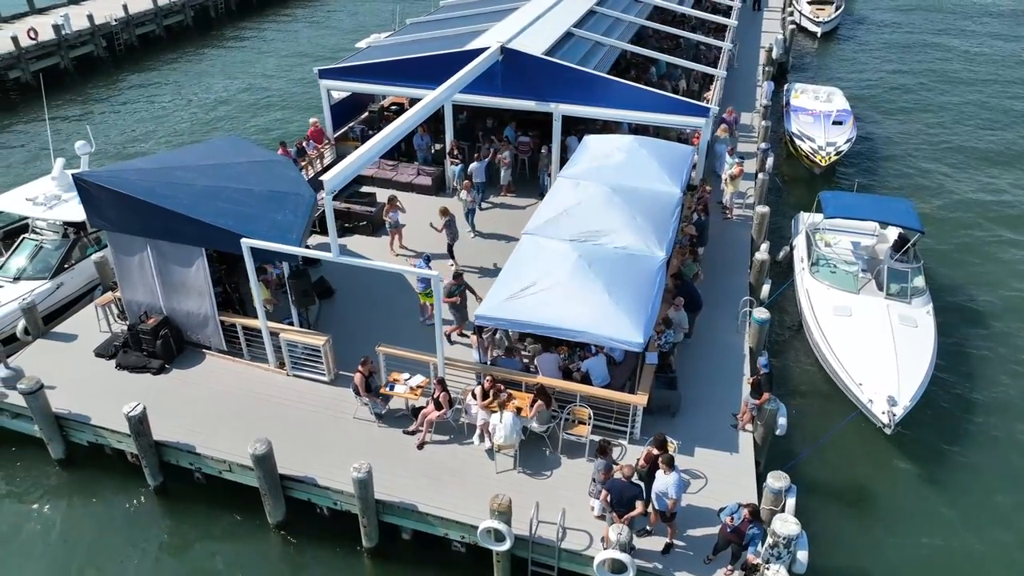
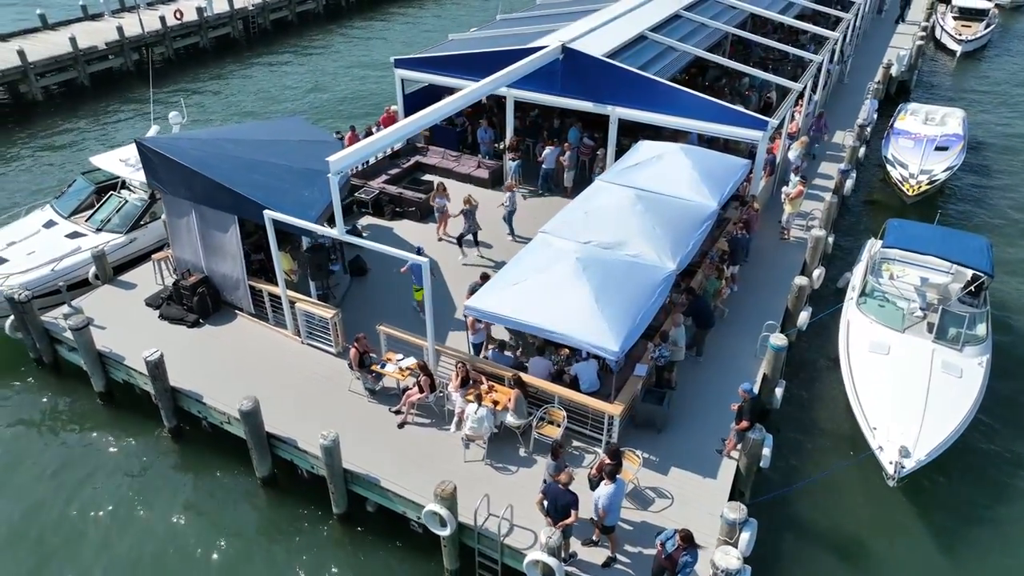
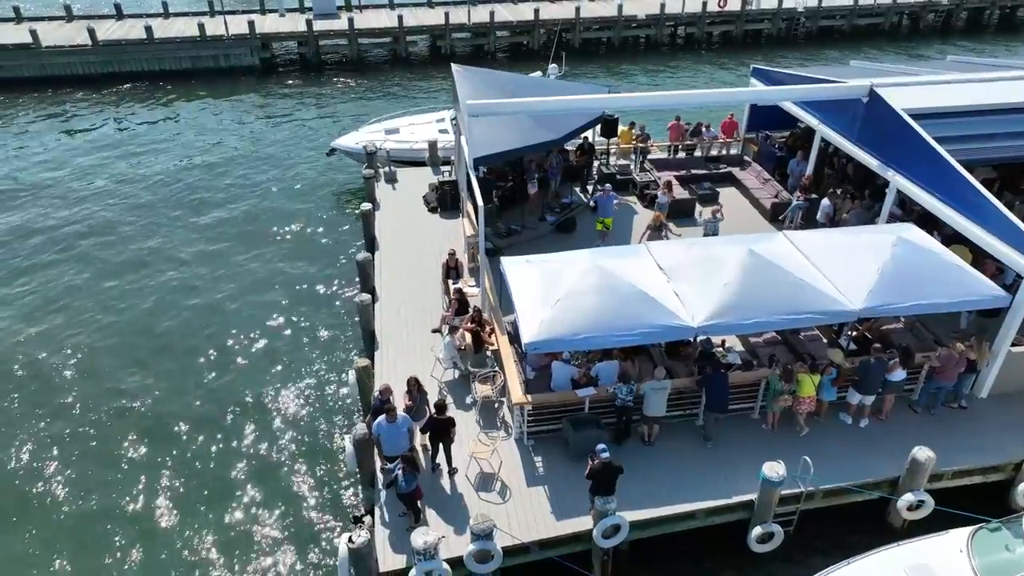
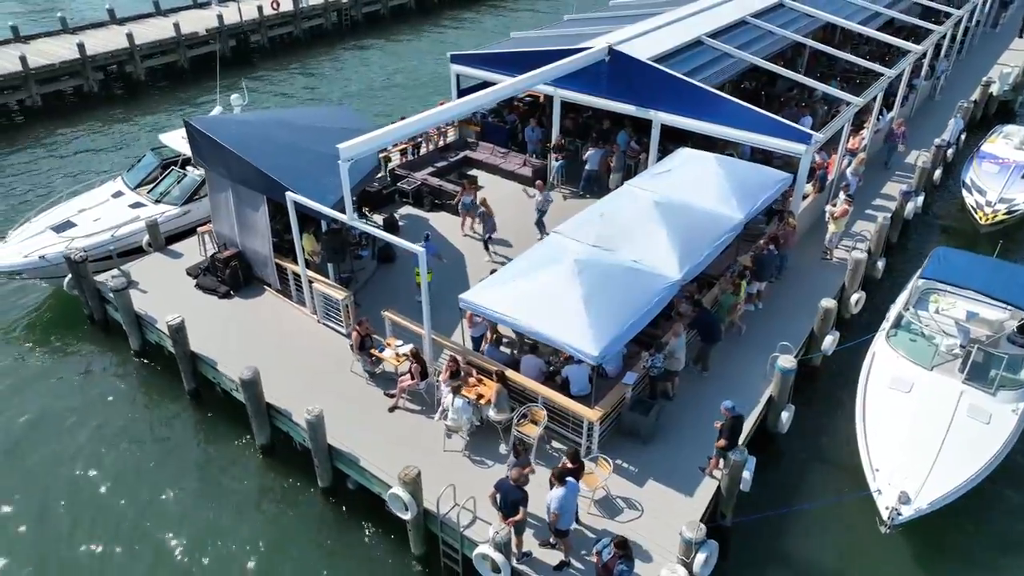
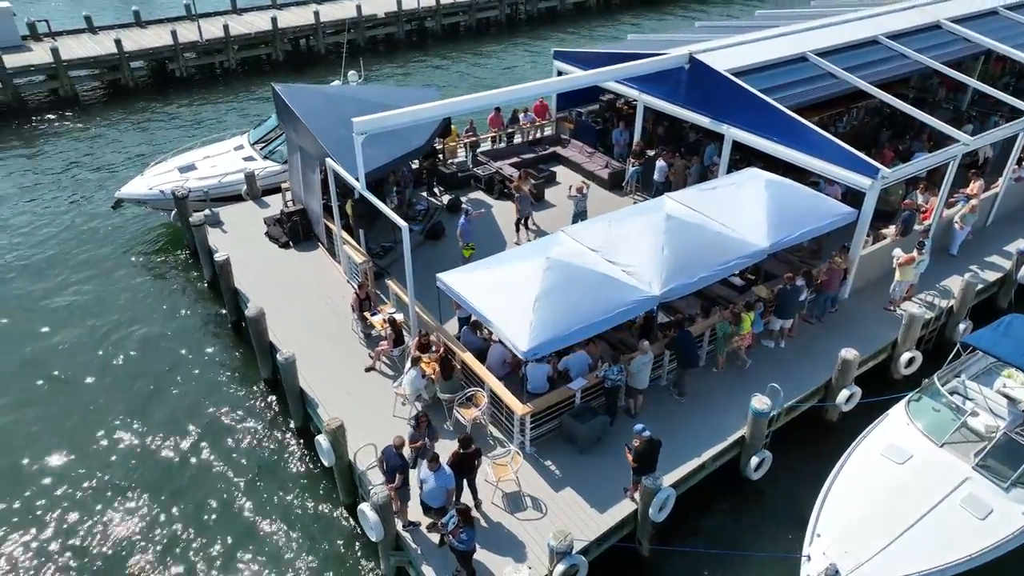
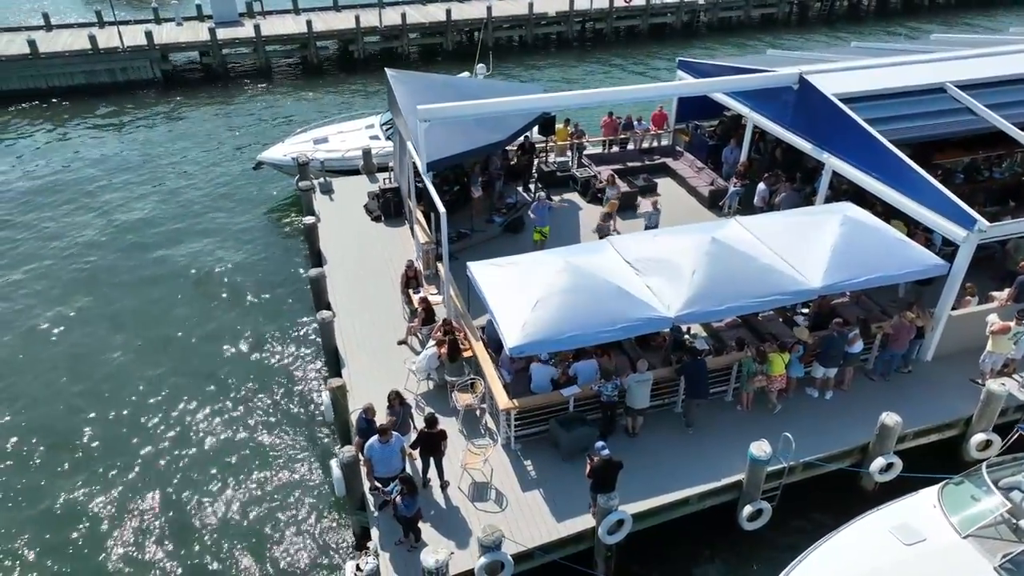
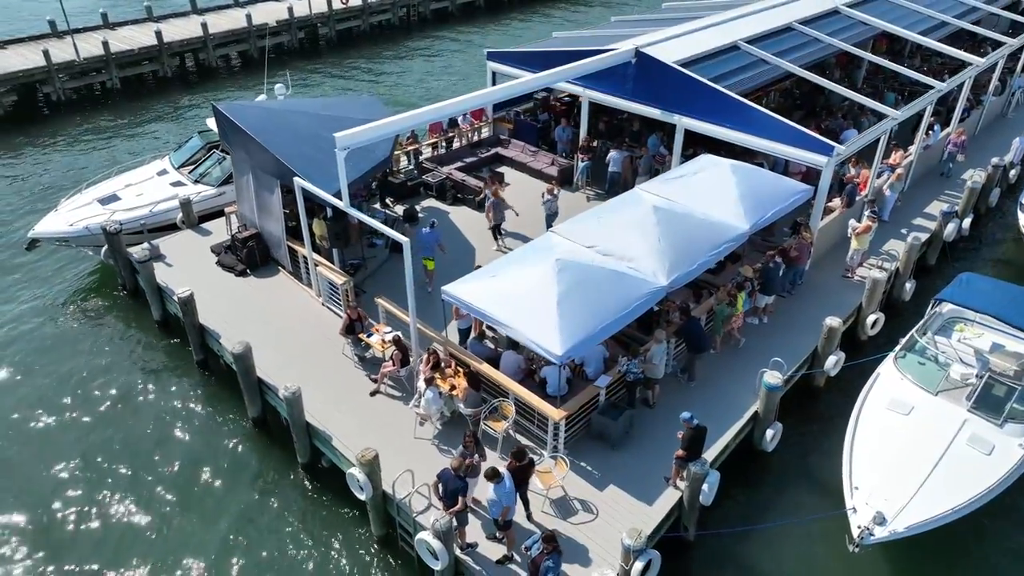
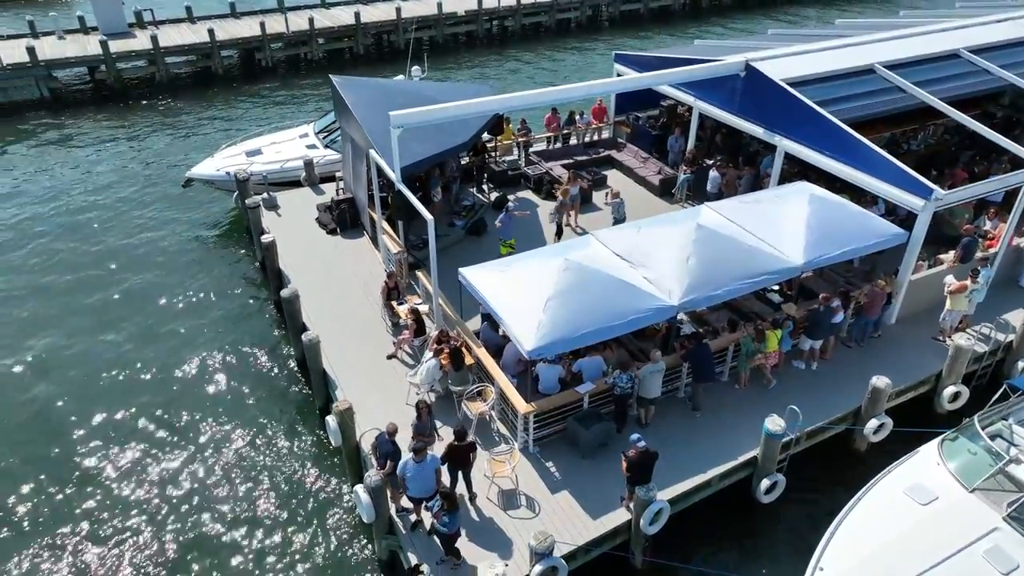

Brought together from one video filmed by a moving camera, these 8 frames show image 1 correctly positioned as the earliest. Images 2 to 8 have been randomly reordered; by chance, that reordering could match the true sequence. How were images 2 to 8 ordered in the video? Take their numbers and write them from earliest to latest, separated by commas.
2, 4, 7, 5, 8, 6, 3
